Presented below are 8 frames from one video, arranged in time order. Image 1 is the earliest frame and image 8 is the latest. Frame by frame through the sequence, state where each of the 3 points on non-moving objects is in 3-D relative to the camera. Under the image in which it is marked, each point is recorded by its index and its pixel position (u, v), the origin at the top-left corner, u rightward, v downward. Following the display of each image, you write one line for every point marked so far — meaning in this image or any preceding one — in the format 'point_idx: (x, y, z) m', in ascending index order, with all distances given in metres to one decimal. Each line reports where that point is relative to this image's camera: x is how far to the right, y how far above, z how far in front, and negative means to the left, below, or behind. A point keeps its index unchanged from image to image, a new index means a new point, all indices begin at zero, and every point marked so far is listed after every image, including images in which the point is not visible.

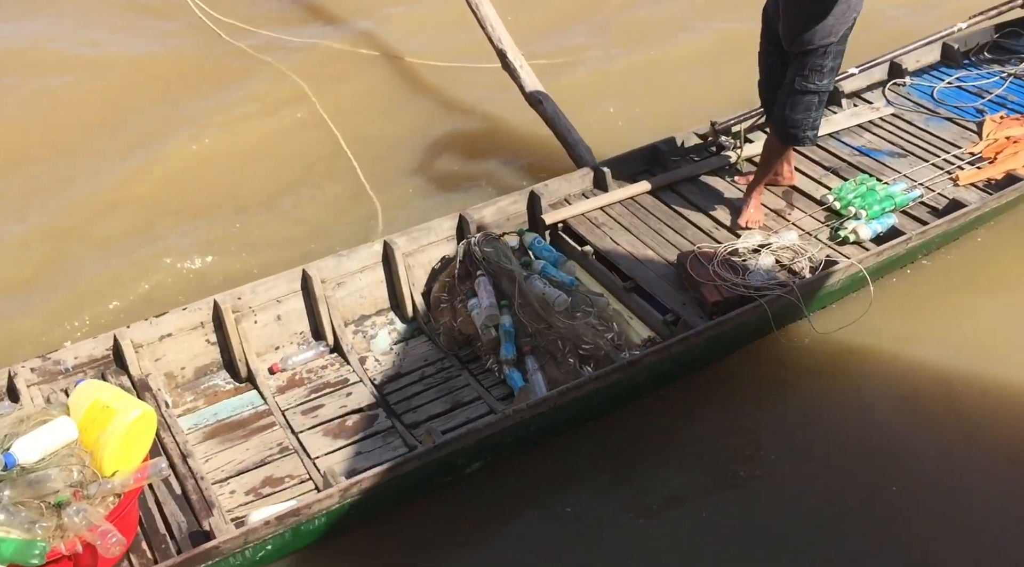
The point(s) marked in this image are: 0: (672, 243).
0: (+1.0, +0.2, +5.9) m
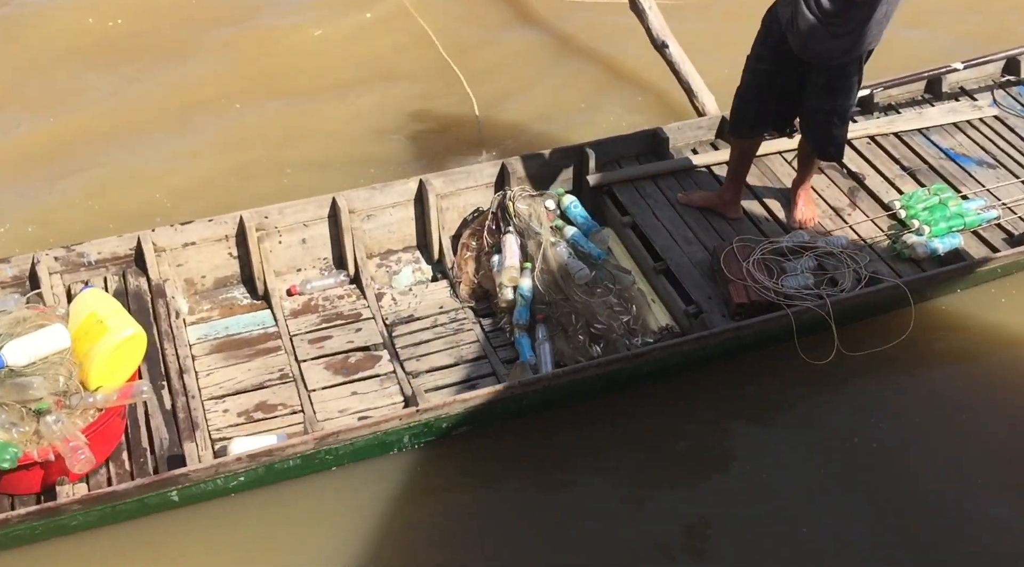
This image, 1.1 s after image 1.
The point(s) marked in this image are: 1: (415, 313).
0: (+1.2, +0.3, +5.6) m
1: (-0.6, -0.2, +5.5) m
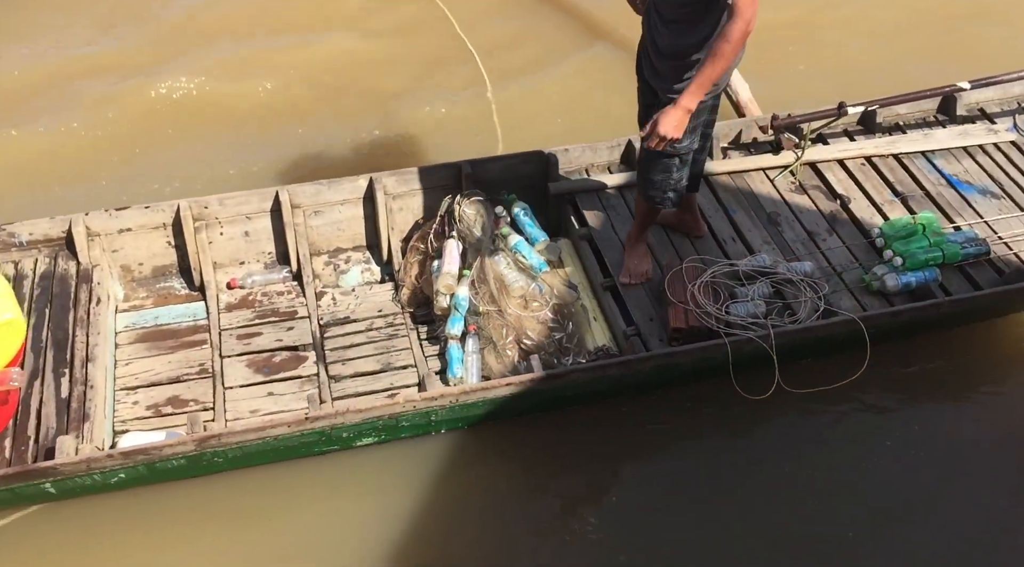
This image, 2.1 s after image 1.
0: (+0.9, +0.2, +5.3) m
1: (-0.9, -0.2, +5.3) m
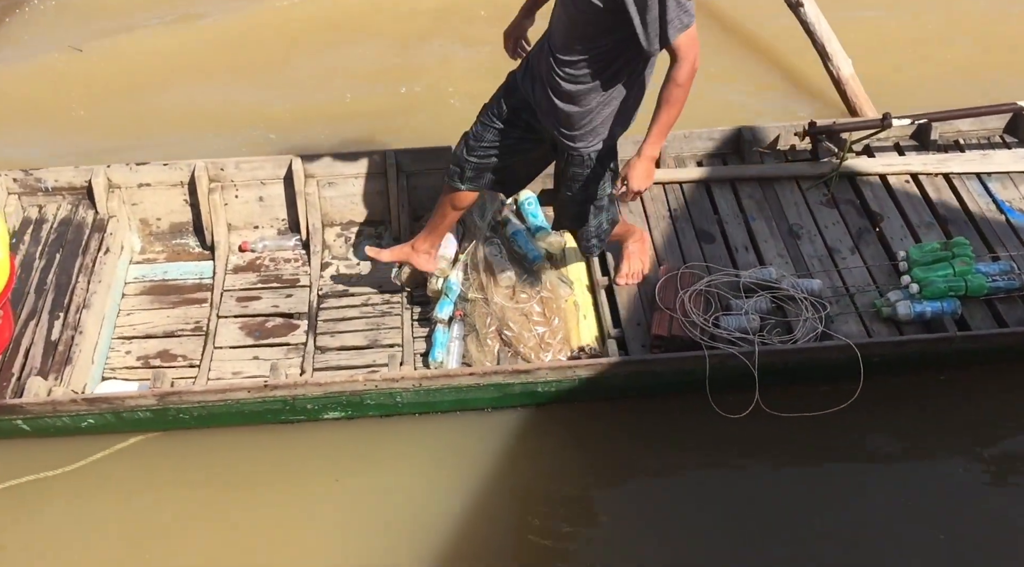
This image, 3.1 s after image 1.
0: (+0.9, +0.2, +5.0) m
1: (-0.9, 0.0, +5.3) m
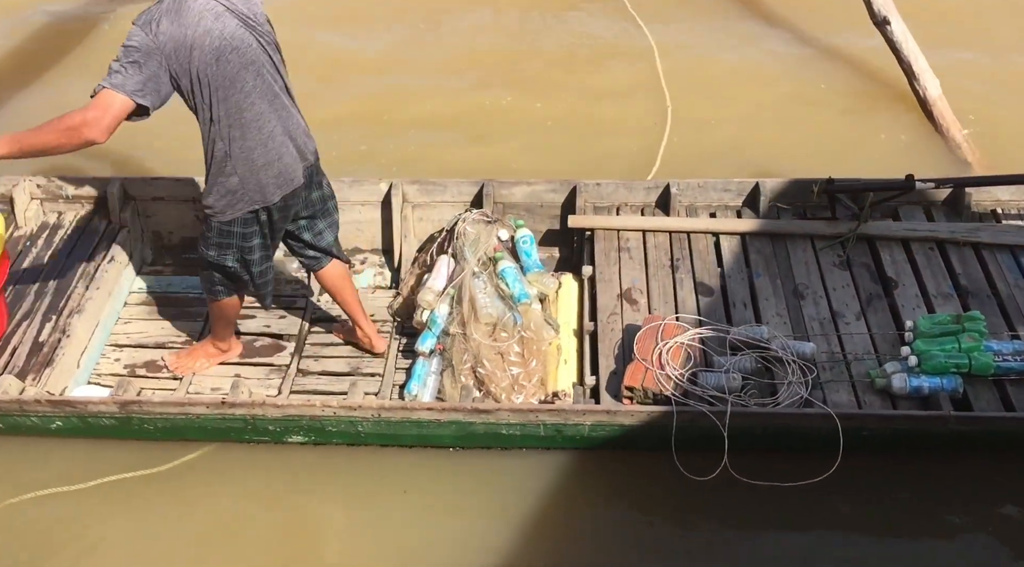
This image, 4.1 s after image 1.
0: (+0.8, -0.1, +4.8) m
1: (-0.9, -0.2, +5.3) m
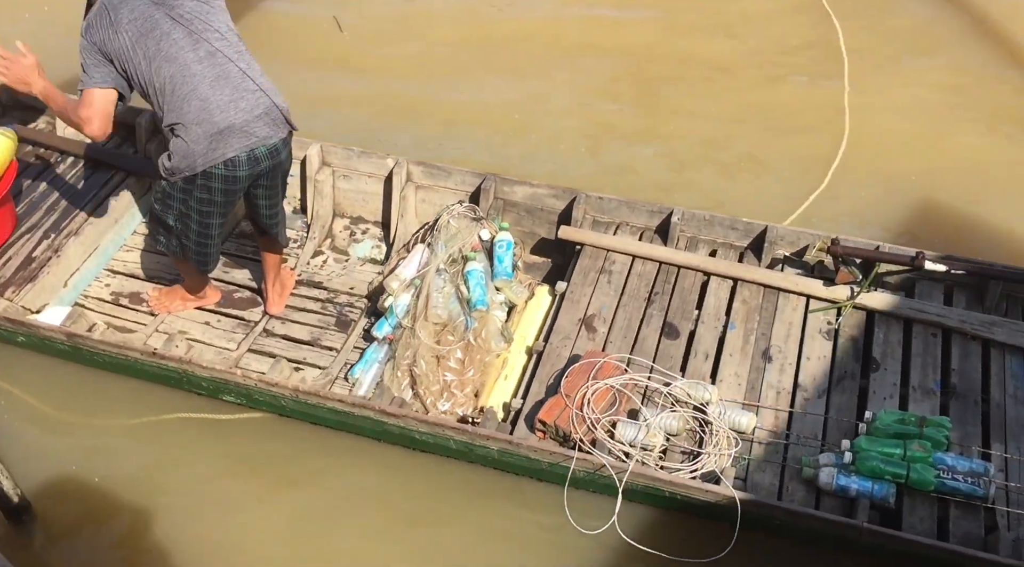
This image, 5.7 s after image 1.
0: (+0.6, -0.3, +4.6) m
1: (-1.0, 0.0, +5.4) m
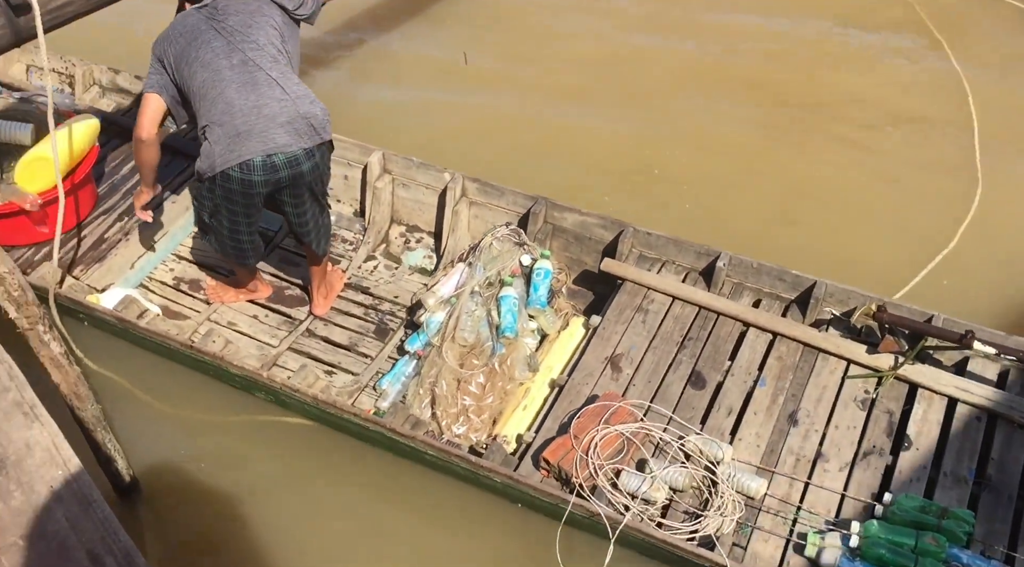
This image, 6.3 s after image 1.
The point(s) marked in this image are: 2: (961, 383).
0: (+0.7, -0.5, +4.6) m
1: (-0.8, 0.0, +5.5) m
2: (+2.1, -0.5, +4.4) m
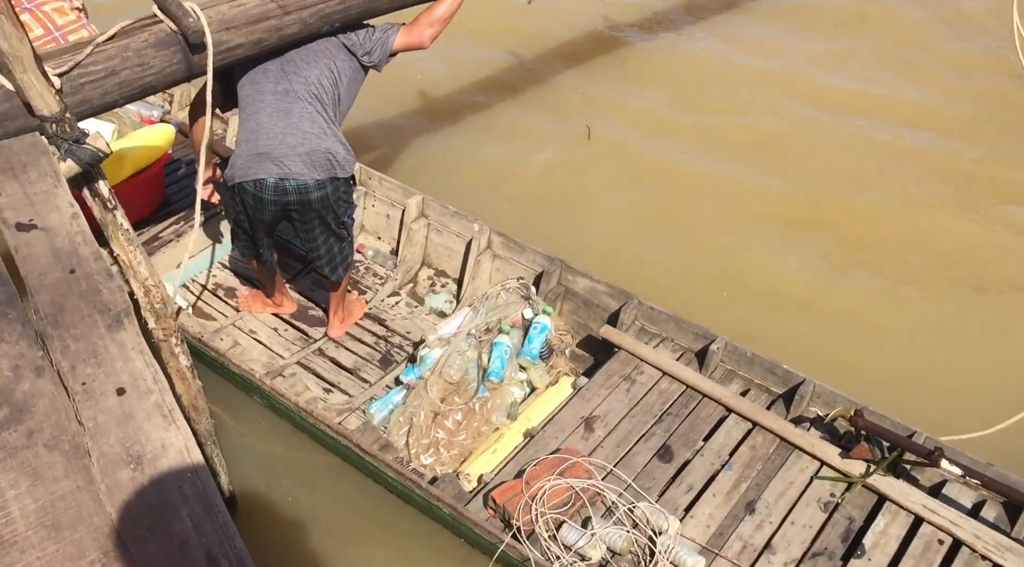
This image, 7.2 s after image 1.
0: (+0.6, -0.8, +4.6) m
1: (-0.7, -0.2, +5.7) m
2: (+1.9, -1.0, +4.3) m
